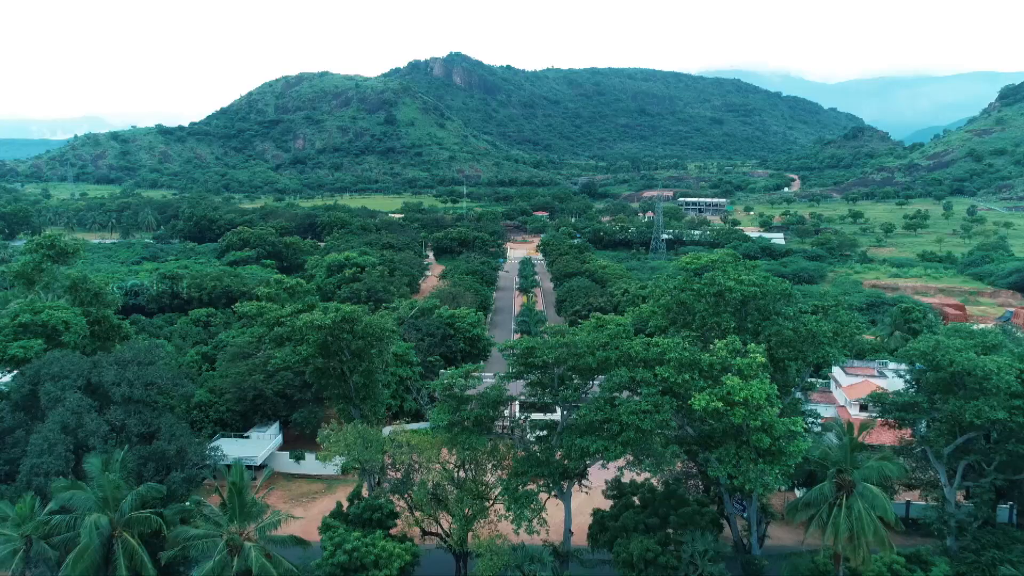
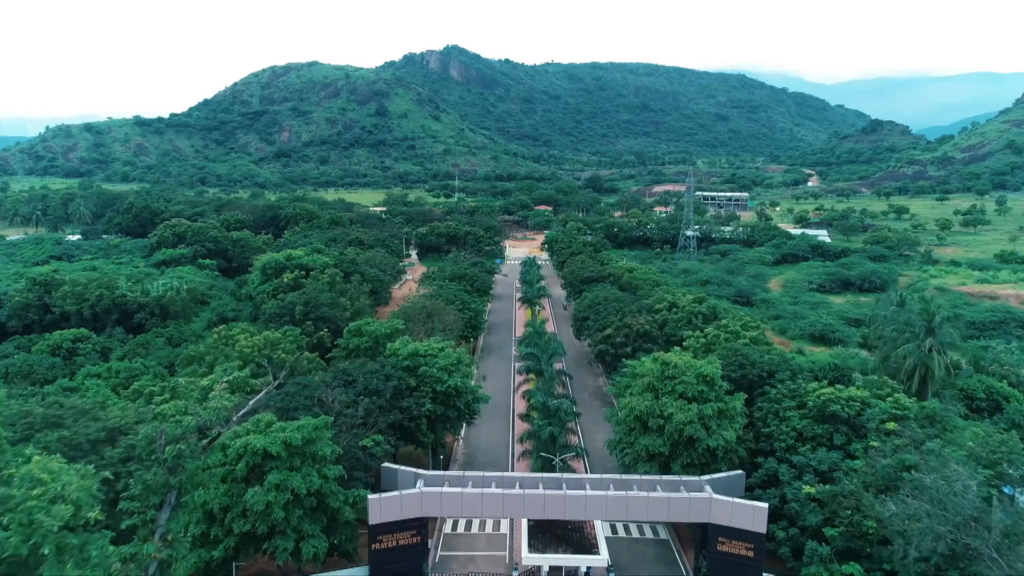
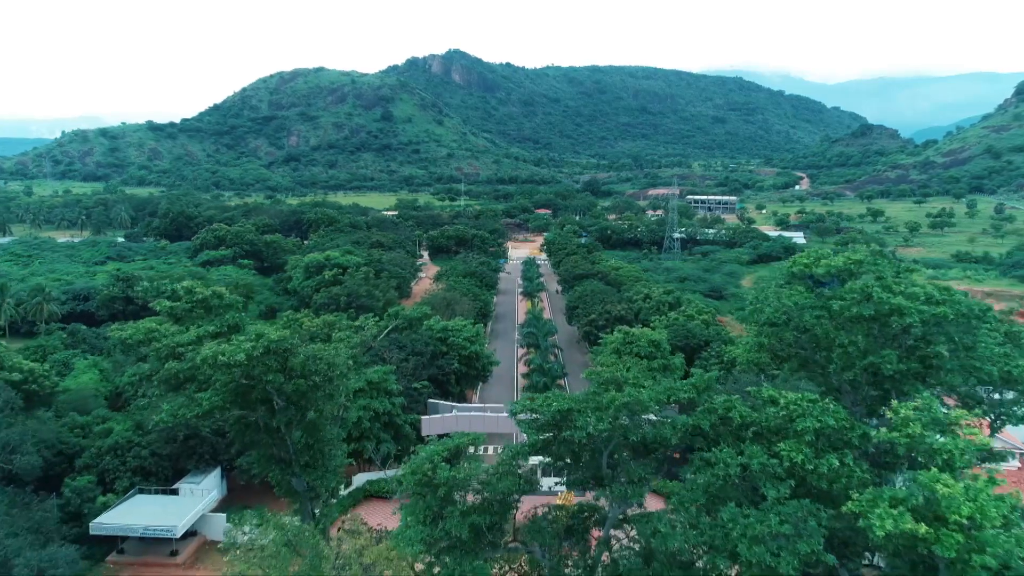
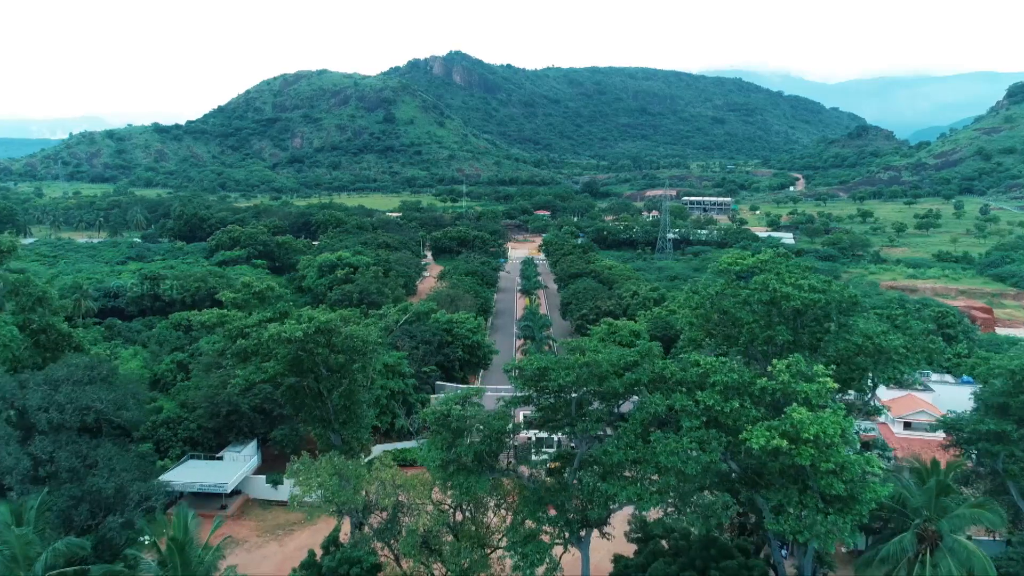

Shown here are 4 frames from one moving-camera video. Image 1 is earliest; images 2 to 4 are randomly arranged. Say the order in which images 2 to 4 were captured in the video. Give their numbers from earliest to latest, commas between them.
4, 3, 2
